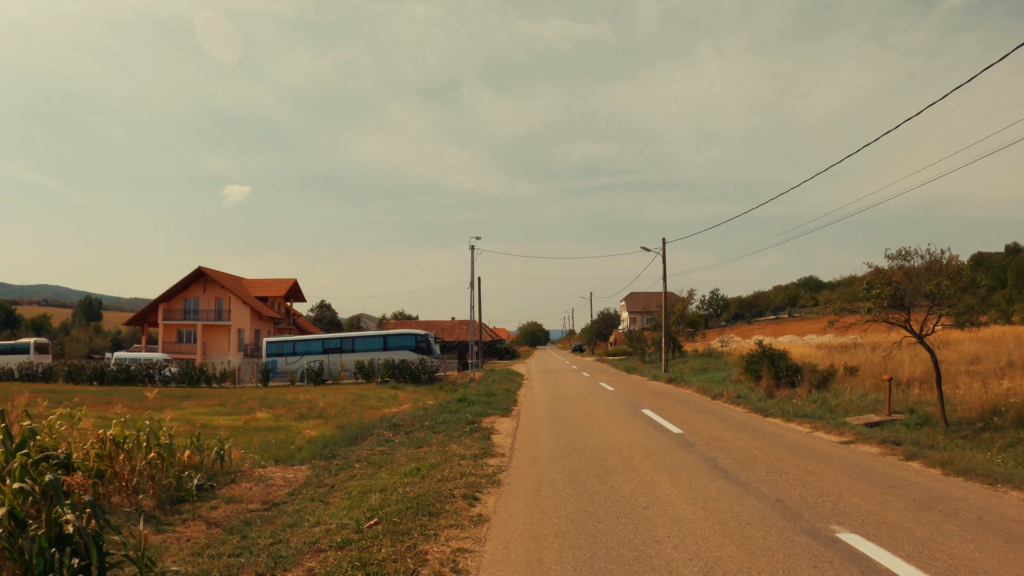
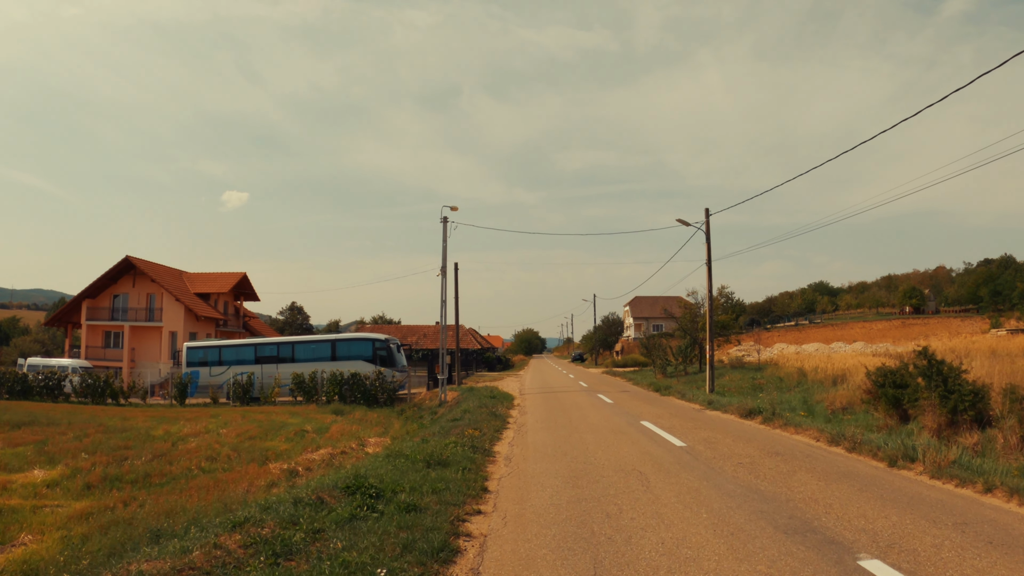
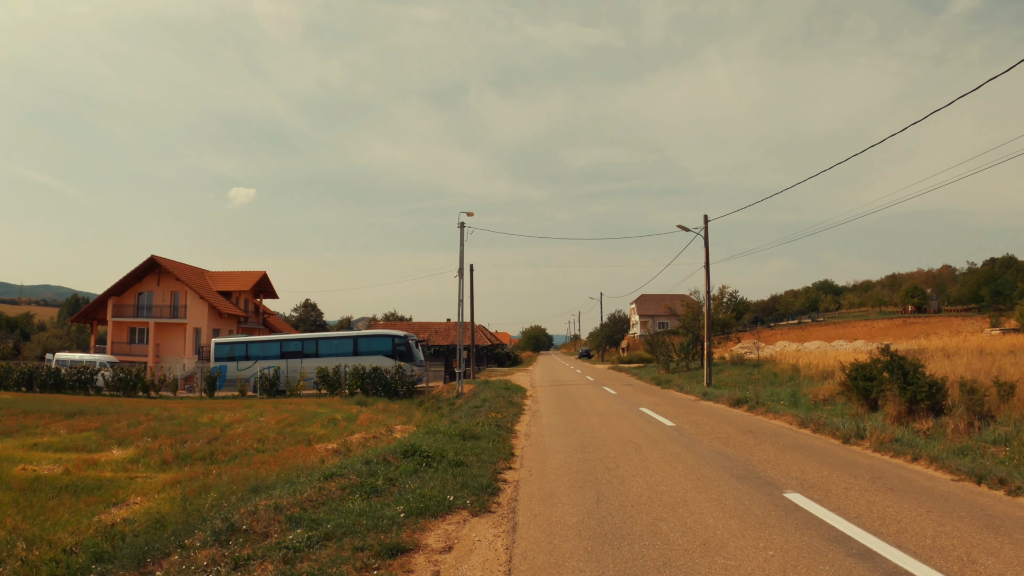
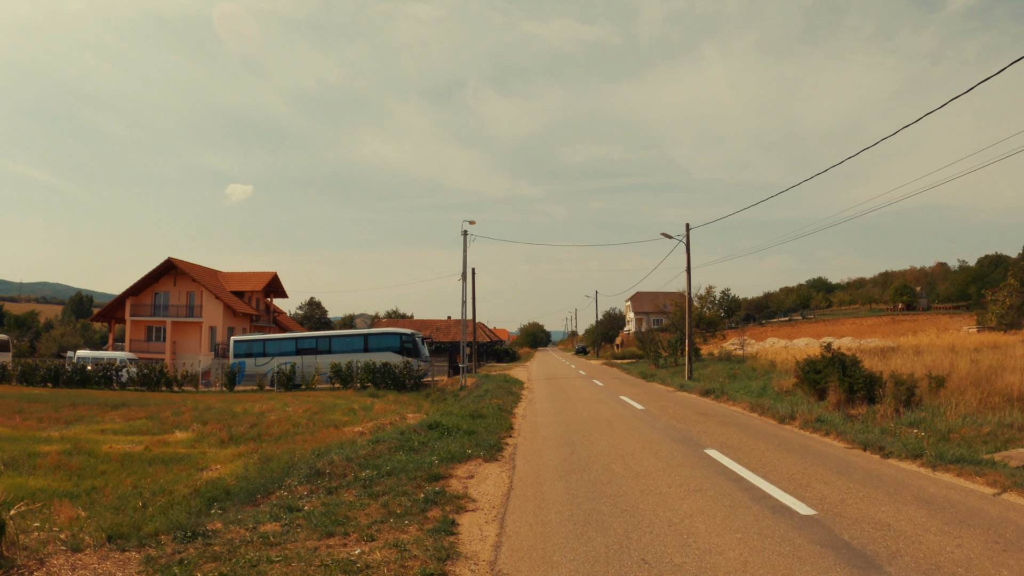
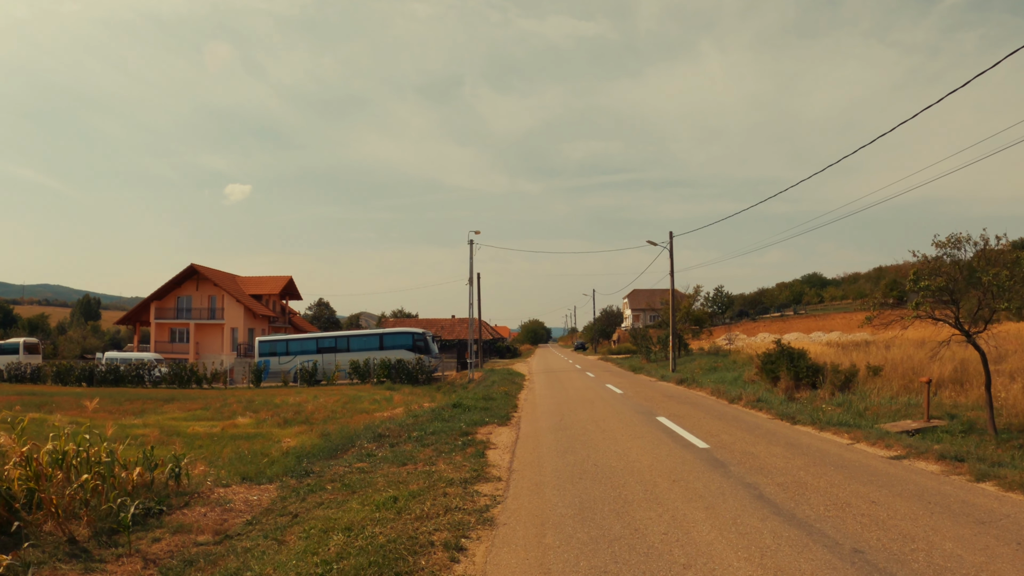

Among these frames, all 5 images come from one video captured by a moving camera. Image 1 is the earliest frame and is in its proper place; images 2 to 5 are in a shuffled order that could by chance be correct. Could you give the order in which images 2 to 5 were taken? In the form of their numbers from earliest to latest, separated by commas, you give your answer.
5, 4, 3, 2
